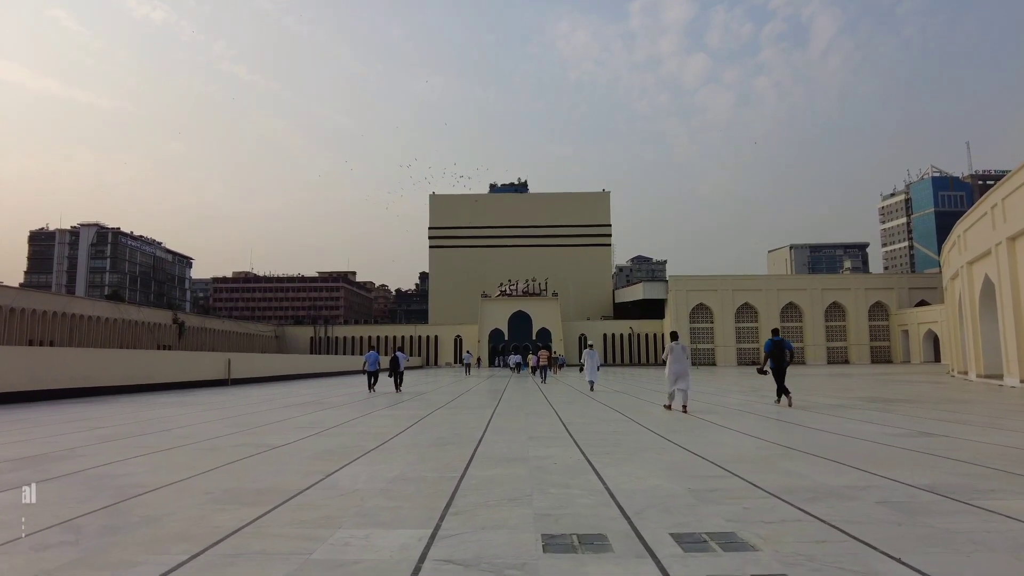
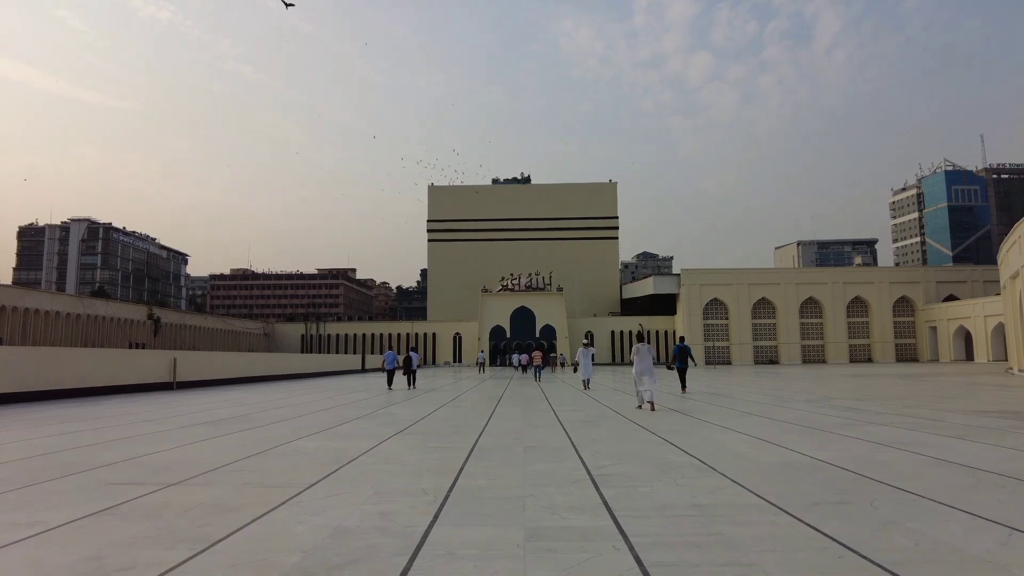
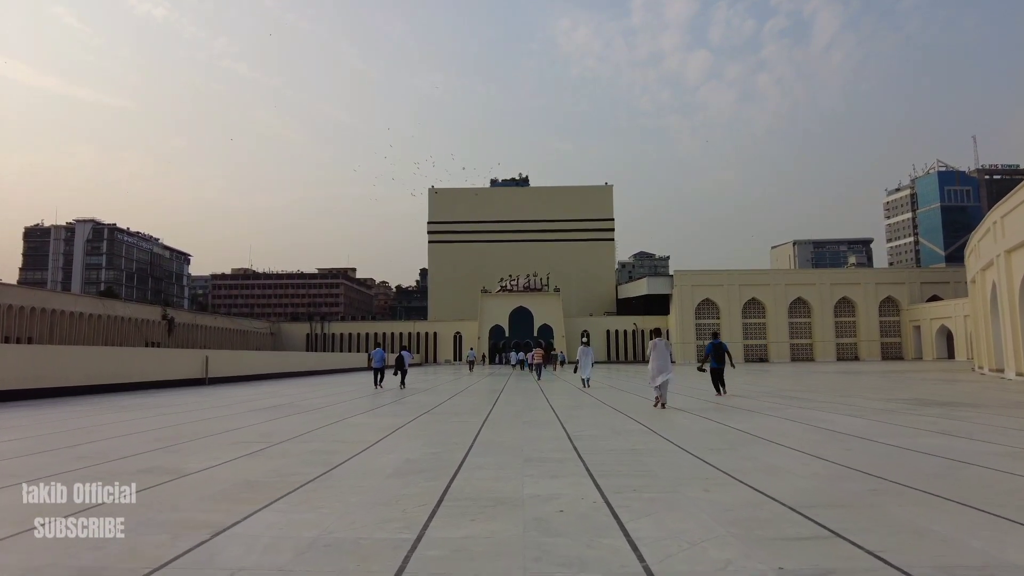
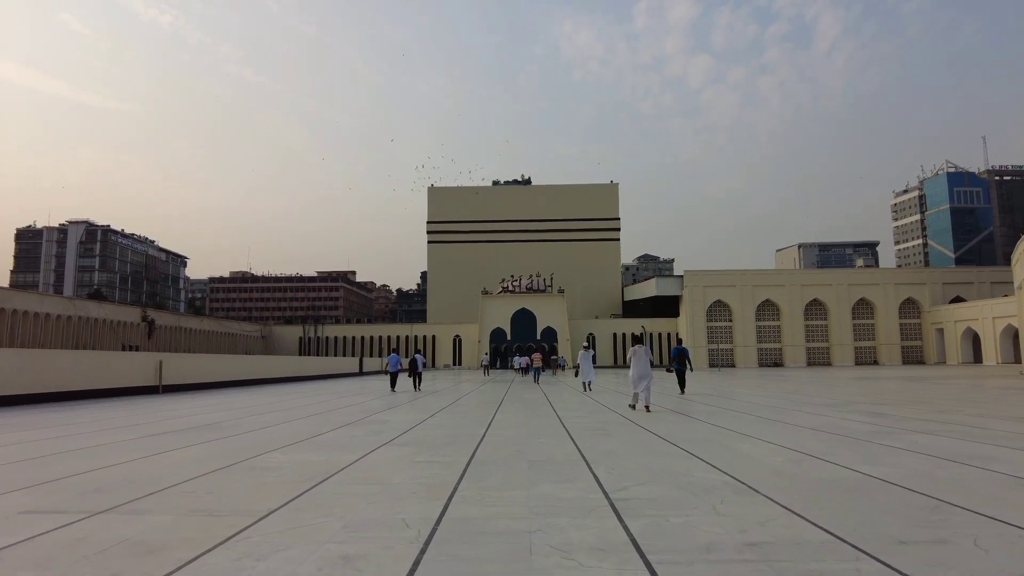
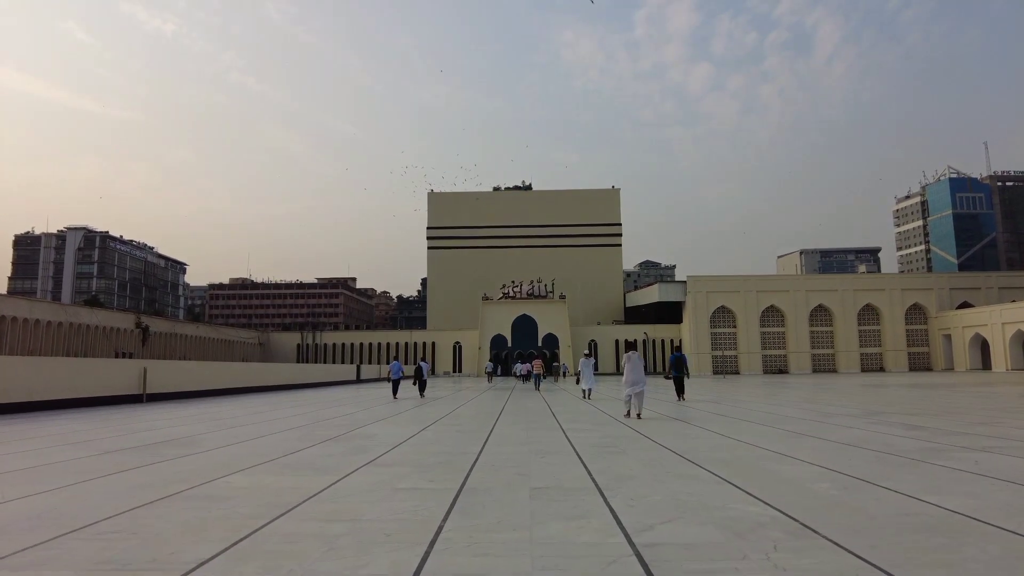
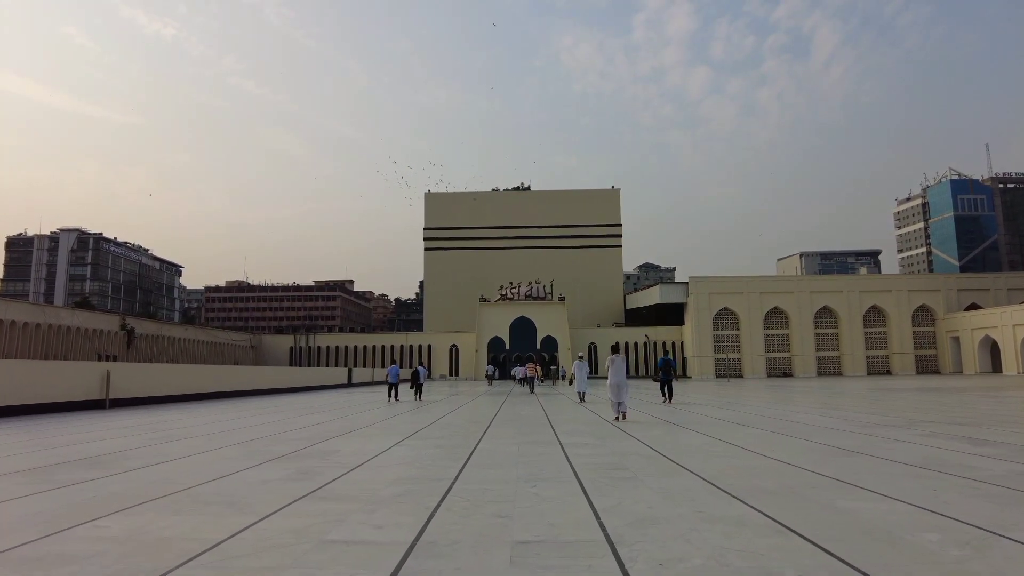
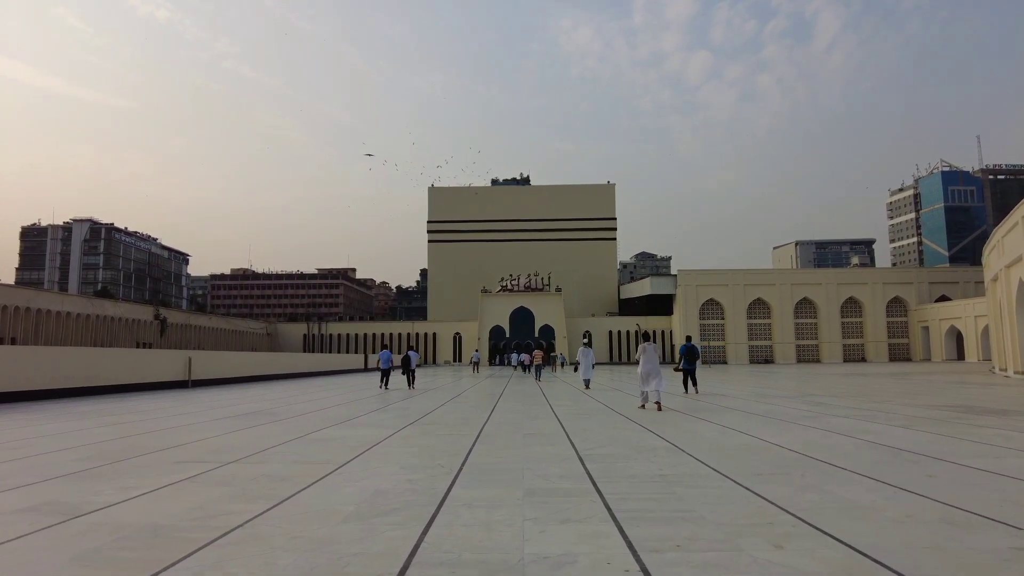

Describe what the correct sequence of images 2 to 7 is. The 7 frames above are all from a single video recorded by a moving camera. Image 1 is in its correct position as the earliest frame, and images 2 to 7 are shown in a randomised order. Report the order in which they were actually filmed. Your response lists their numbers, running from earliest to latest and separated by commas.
3, 7, 2, 4, 5, 6
